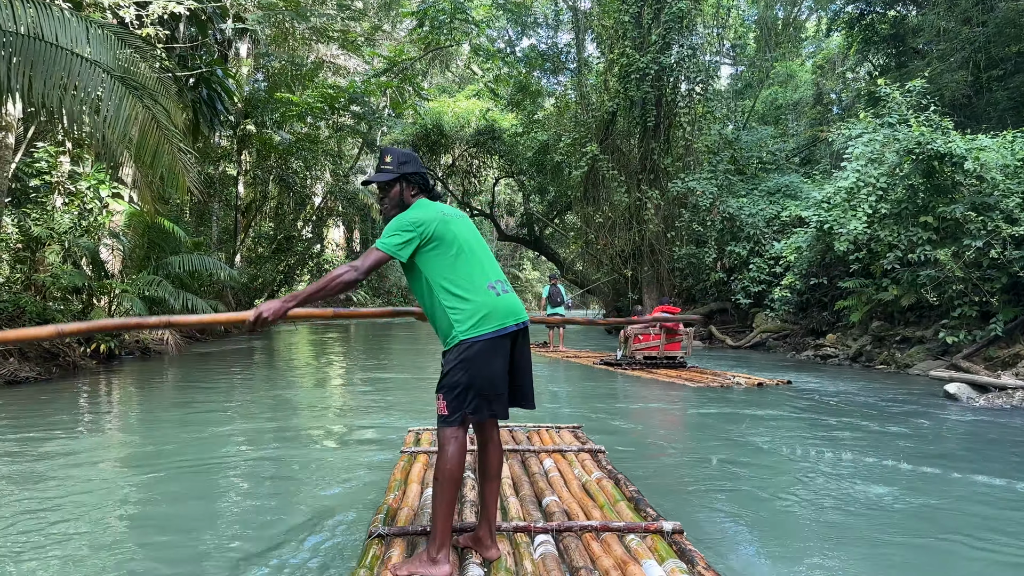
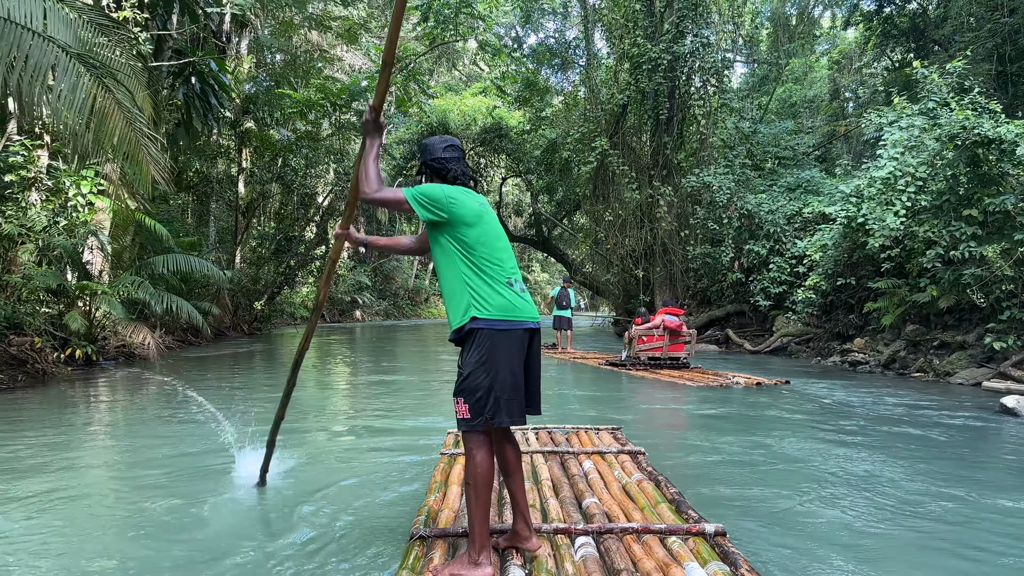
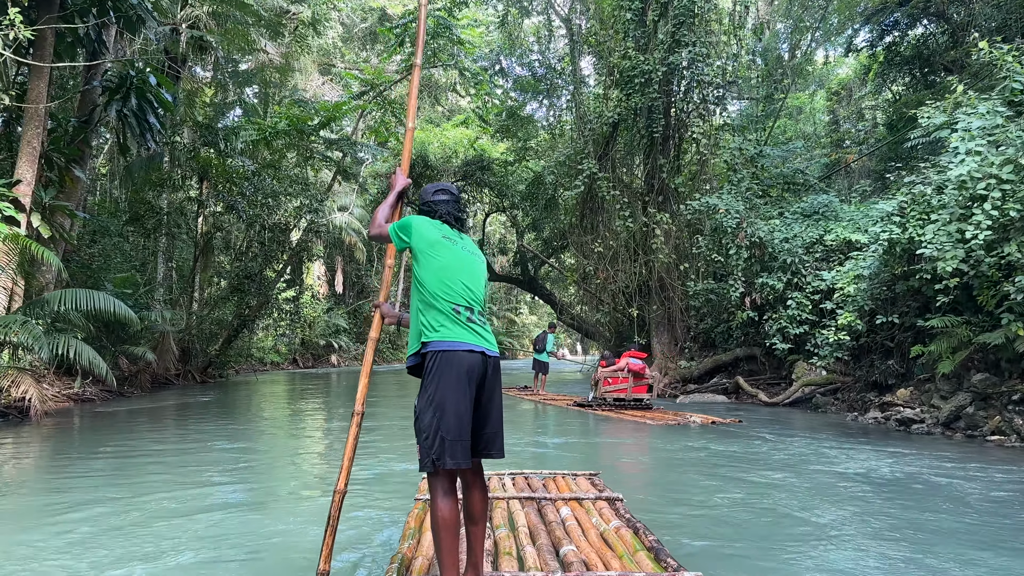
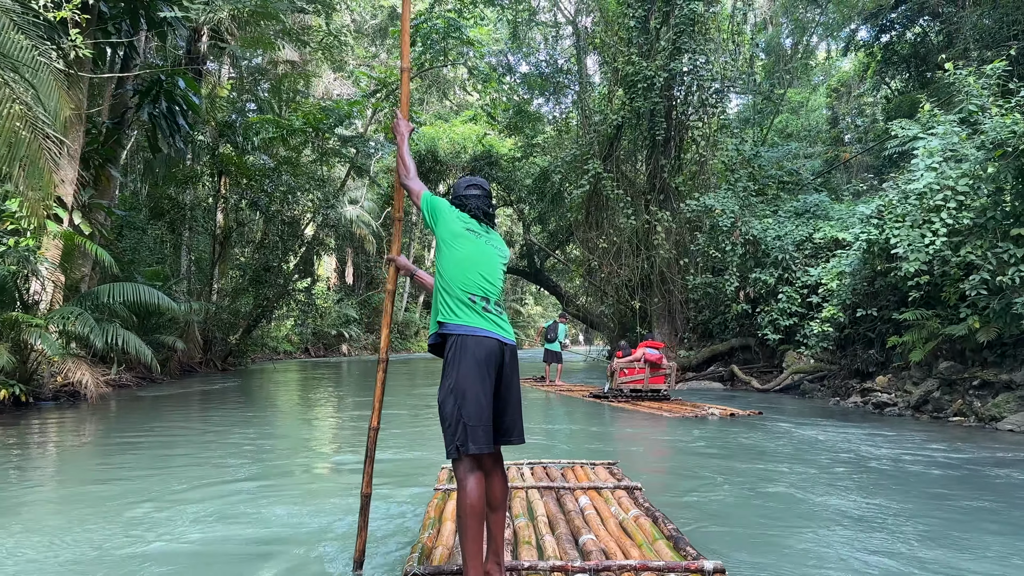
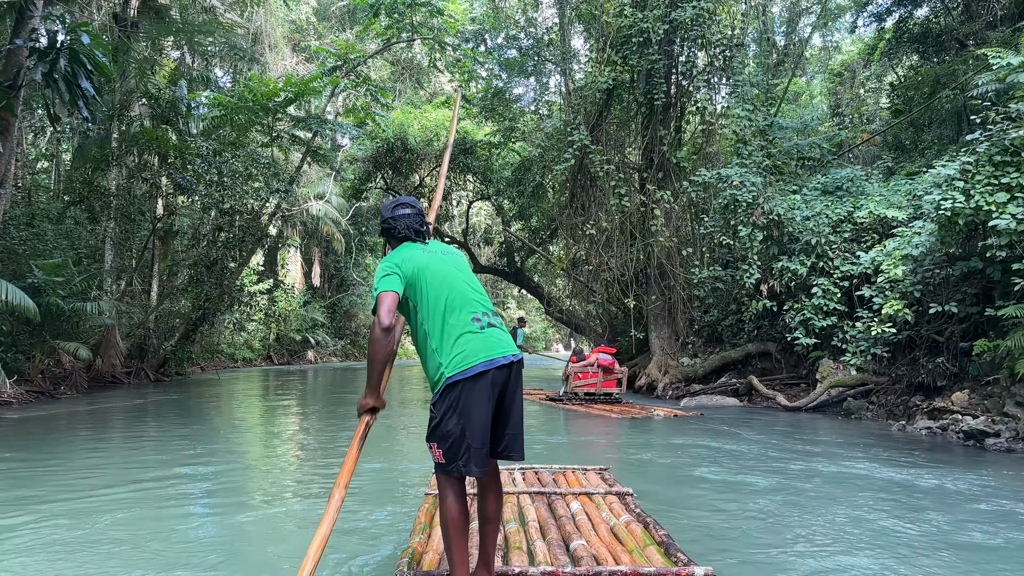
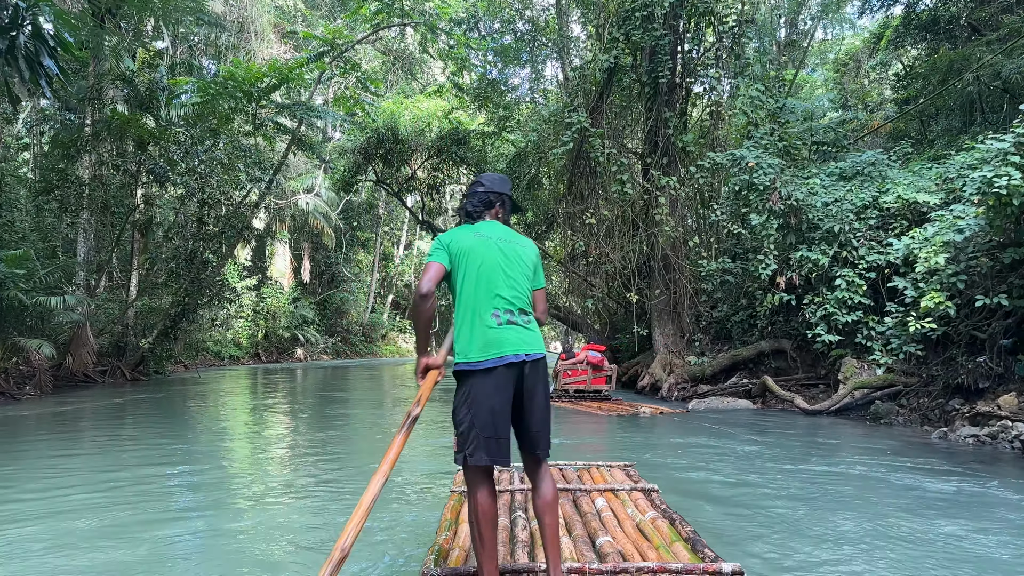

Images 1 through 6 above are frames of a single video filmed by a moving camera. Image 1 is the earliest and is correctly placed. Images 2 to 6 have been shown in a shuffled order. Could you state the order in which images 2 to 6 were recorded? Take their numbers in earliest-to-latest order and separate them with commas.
2, 4, 3, 5, 6
